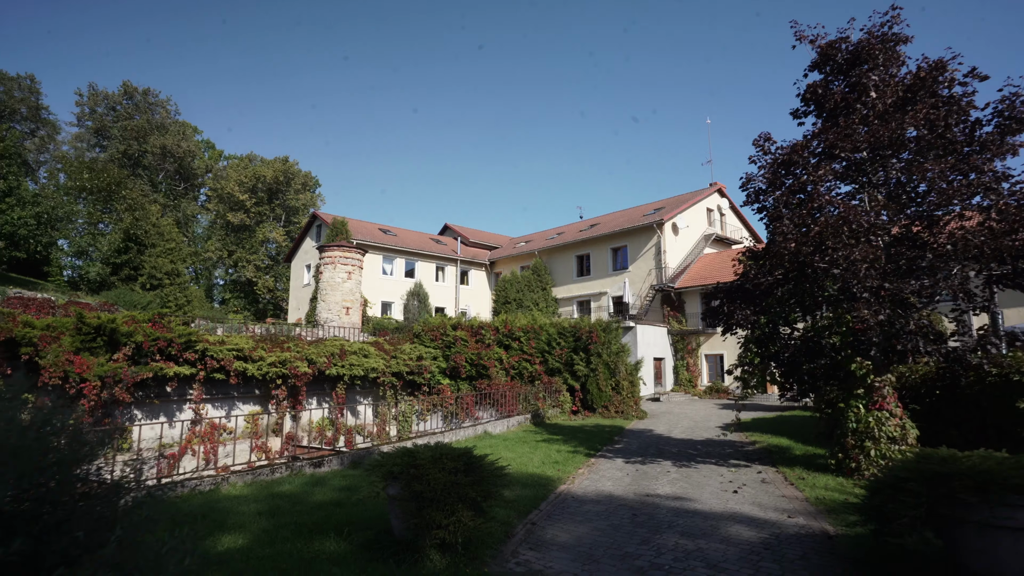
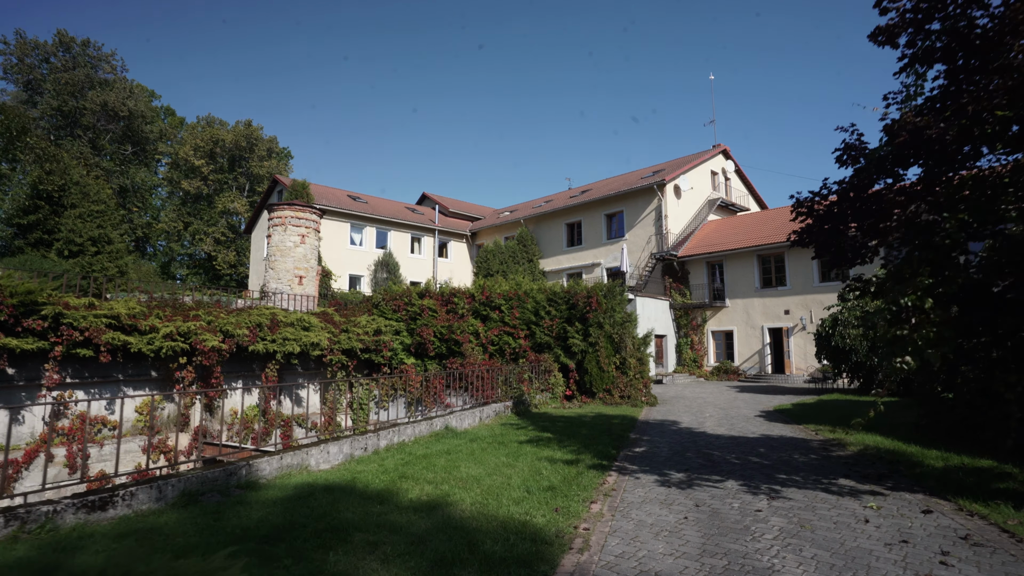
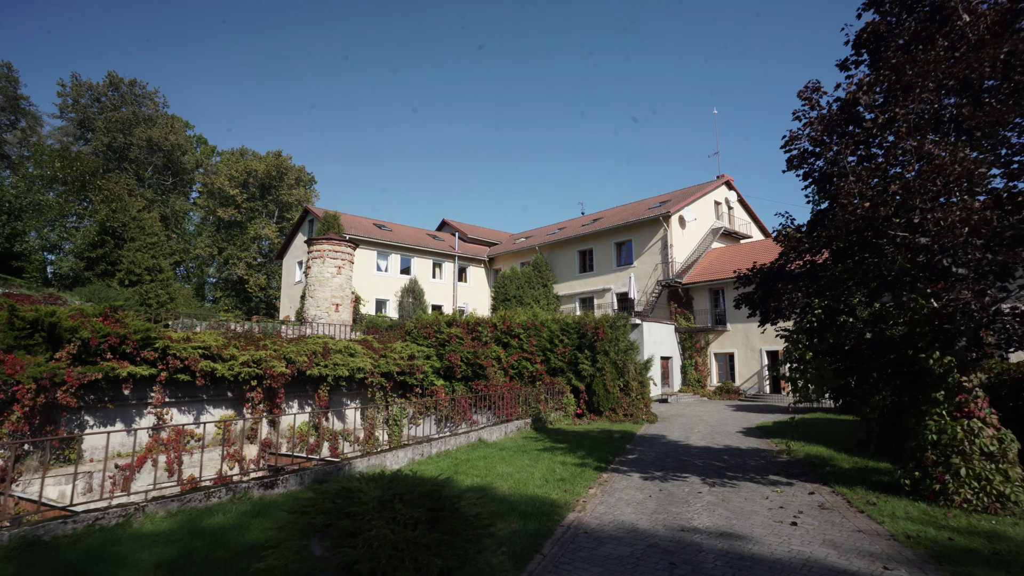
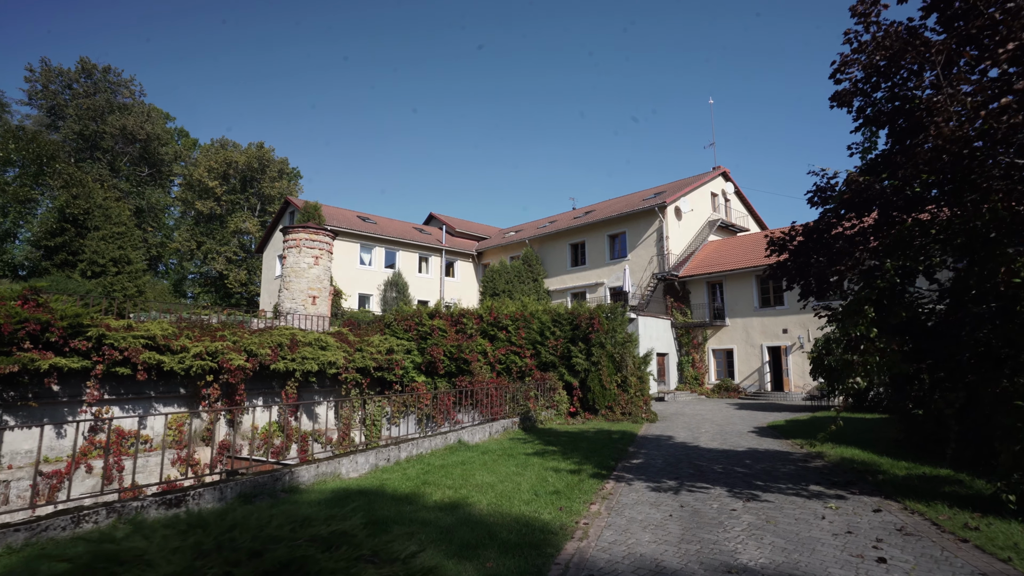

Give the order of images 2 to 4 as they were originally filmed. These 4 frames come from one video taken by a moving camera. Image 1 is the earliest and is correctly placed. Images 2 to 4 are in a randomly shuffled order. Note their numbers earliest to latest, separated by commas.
3, 4, 2
